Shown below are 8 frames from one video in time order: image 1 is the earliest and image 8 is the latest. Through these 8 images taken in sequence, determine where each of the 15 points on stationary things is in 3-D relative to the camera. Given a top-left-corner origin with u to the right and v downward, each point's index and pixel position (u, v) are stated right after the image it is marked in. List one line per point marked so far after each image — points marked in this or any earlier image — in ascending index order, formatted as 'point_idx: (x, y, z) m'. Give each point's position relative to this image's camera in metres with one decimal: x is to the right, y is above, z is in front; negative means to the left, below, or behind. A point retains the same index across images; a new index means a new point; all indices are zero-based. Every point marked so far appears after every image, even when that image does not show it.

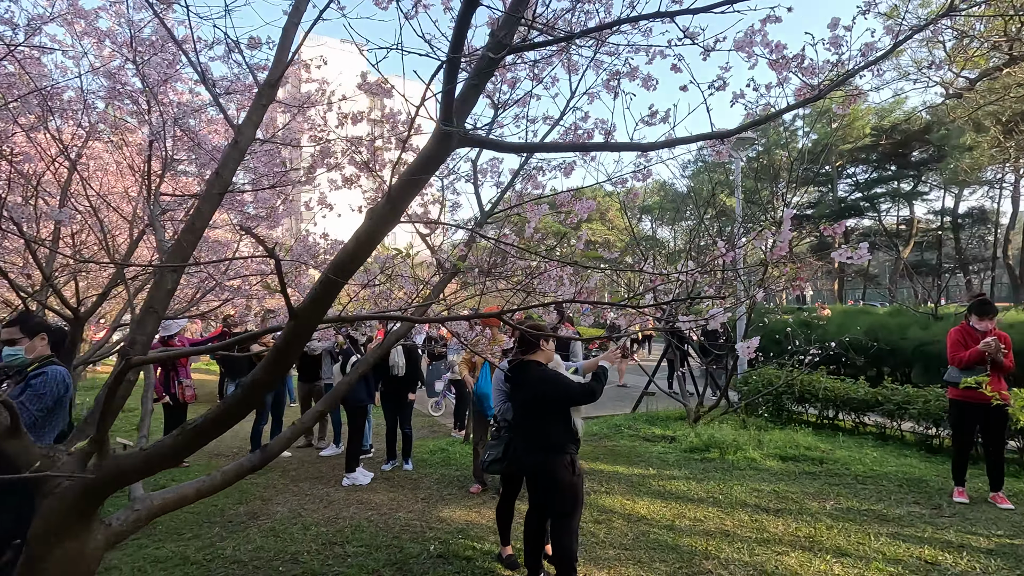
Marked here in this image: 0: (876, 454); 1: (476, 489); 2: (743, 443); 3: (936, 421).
0: (+3.8, -1.7, +5.6) m
1: (-0.1, -1.8, +4.7) m
2: (+2.5, -1.7, +5.8) m
3: (+4.5, -1.4, +5.7) m
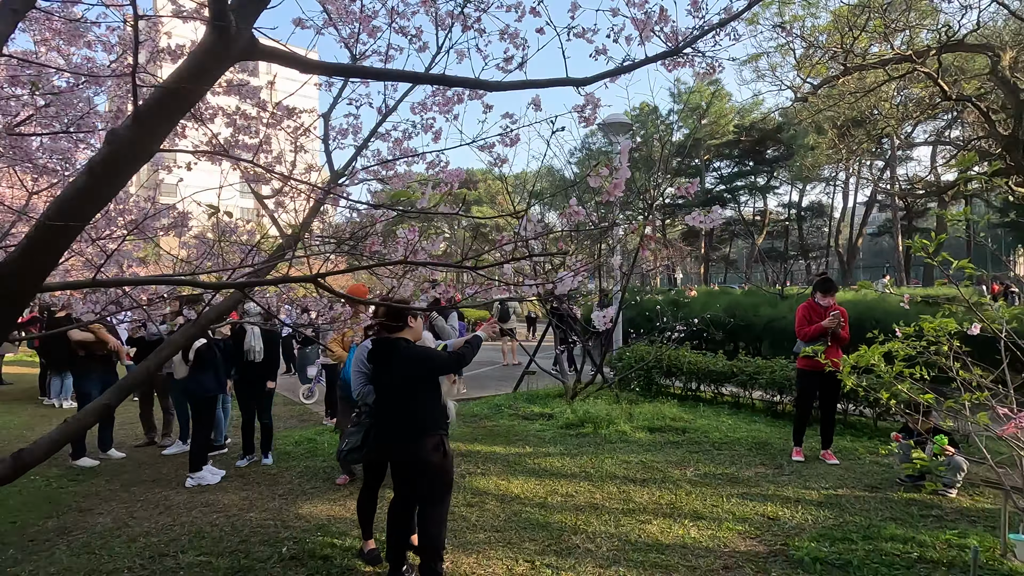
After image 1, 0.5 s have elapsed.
0: (+2.5, -1.5, +6.0) m
1: (-1.1, -1.6, +4.4) m
2: (+1.2, -1.5, +6.0) m
3: (+3.1, -1.2, +6.3) m
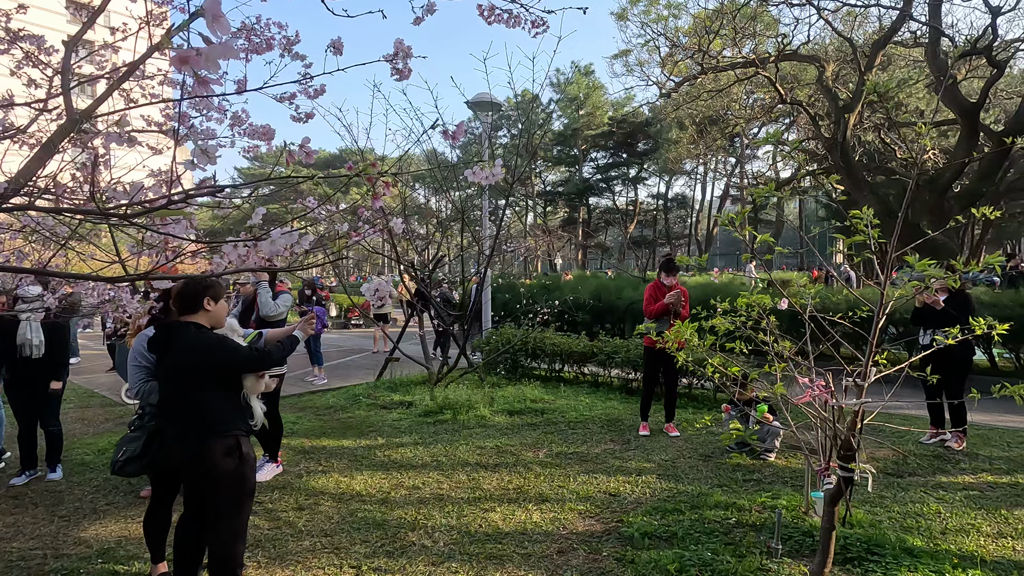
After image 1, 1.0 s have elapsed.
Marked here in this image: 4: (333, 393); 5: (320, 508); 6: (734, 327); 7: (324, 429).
0: (+0.9, -1.3, +6.2) m
1: (-2.3, -1.4, +3.8) m
2: (-0.4, -1.3, +5.9) m
3: (+1.5, -1.0, +6.5) m
4: (-2.3, -1.4, +6.9) m
5: (-1.3, -1.5, +3.6) m
6: (+1.3, -0.2, +3.1) m
7: (-1.9, -1.4, +5.4) m
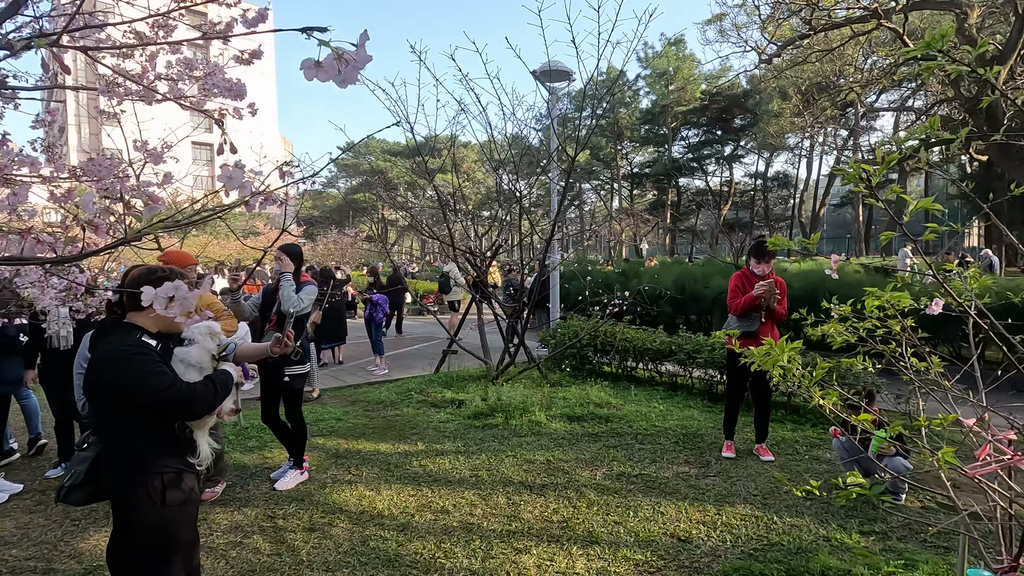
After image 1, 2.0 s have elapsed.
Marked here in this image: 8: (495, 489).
0: (+1.5, -1.2, +5.3) m
1: (-2.0, -1.3, +3.5) m
2: (+0.2, -1.1, +5.3) m
3: (+2.2, -0.8, +5.6) m
4: (-1.5, -1.2, +6.6) m
5: (-1.0, -1.4, +3.1) m
6: (+1.4, -0.2, +2.2) m
7: (-1.4, -1.3, +5.0) m
8: (-0.1, -1.4, +3.7) m
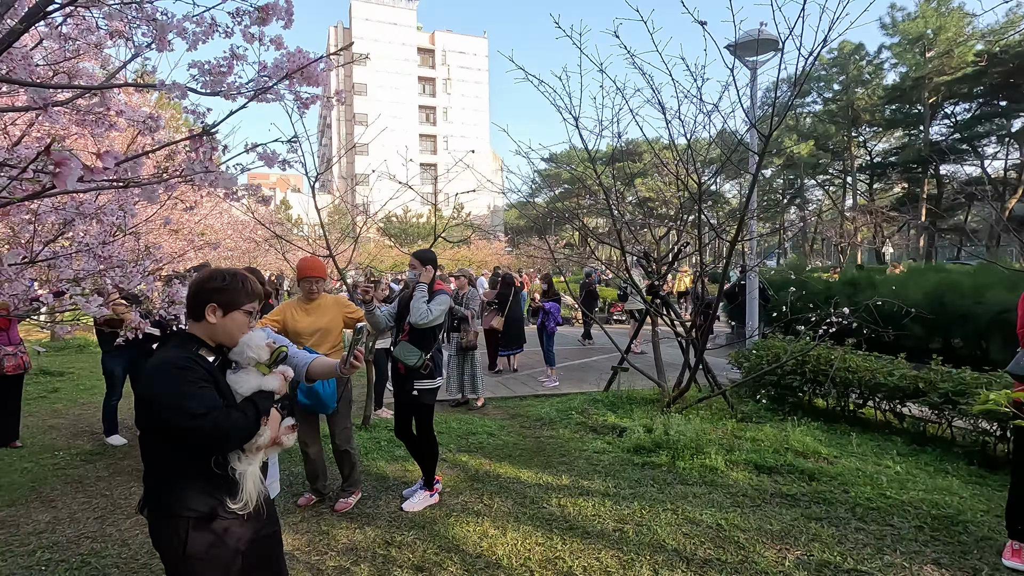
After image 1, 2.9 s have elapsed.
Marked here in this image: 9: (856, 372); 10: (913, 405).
0: (+2.8, -1.3, +3.9) m
1: (-1.1, -1.4, +3.4) m
2: (+1.6, -1.2, +4.3) m
3: (+3.5, -1.0, +3.9) m
4: (+0.4, -1.3, +6.1) m
5: (-0.4, -1.5, +2.8) m
6: (+1.6, -0.3, +1.0) m
7: (0.0, -1.4, +4.6) m
8: (+0.7, -1.4, +2.9) m
9: (+3.2, -0.8, +4.9) m
10: (+3.5, -1.0, +4.6) m
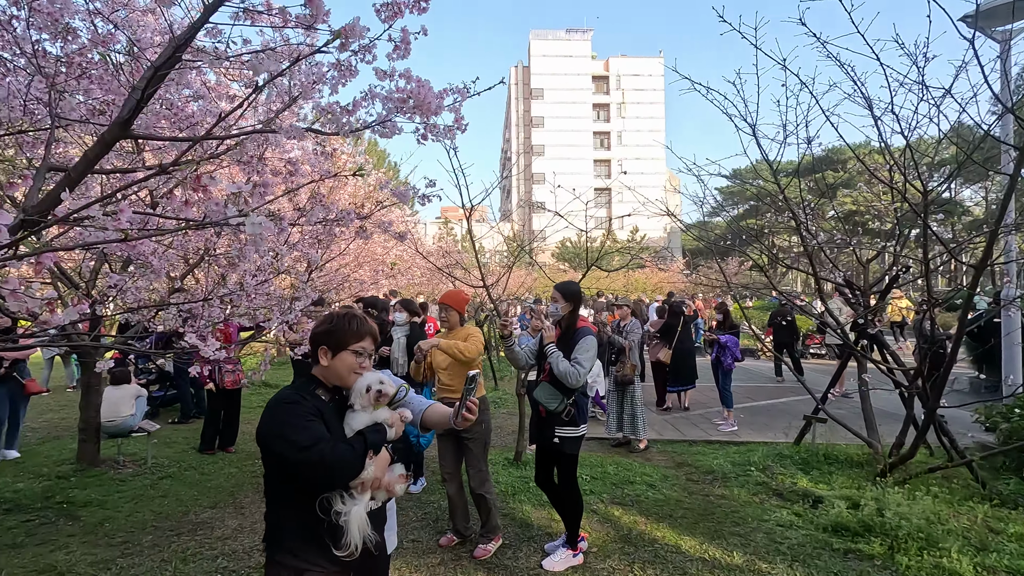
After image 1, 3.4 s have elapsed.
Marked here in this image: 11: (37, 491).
0: (+3.6, -1.5, +2.4) m
1: (-0.2, -1.6, +3.3) m
2: (+2.6, -1.5, +3.2) m
3: (+4.3, -1.2, +2.2) m
4: (+2.1, -1.6, +5.3) m
5: (+0.3, -1.6, +2.4) m
6: (+1.6, -0.4, +0.1) m
7: (+1.2, -1.6, +4.0) m
8: (+1.3, -1.6, +2.2) m
9: (+4.3, -1.0, +3.3) m
10: (+4.5, -1.2, +2.9) m
11: (-3.7, -1.6, +4.1) m
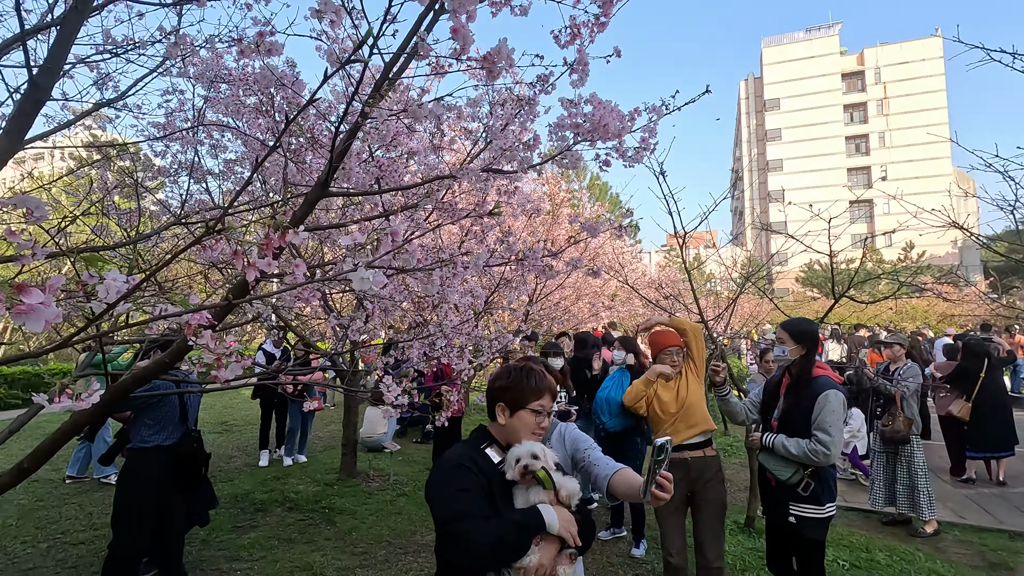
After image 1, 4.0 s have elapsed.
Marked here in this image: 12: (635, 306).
0: (+4.1, -1.6, +0.5) m
1: (+0.9, -1.8, +2.8) m
2: (+3.5, -1.6, +1.6) m
3: (+4.7, -1.2, 0.0) m
4: (+3.9, -1.9, +3.7) m
5: (+1.0, -1.8, +1.8) m
6: (+1.3, -0.4, -0.8) m
7: (+2.6, -1.8, +2.9) m
8: (+1.9, -1.7, +1.2) m
9: (+5.1, -1.1, +1.0) m
10: (+5.1, -1.3, +0.6) m
11: (-1.9, -1.9, +5.0) m
12: (+3.2, -0.5, +13.7) m
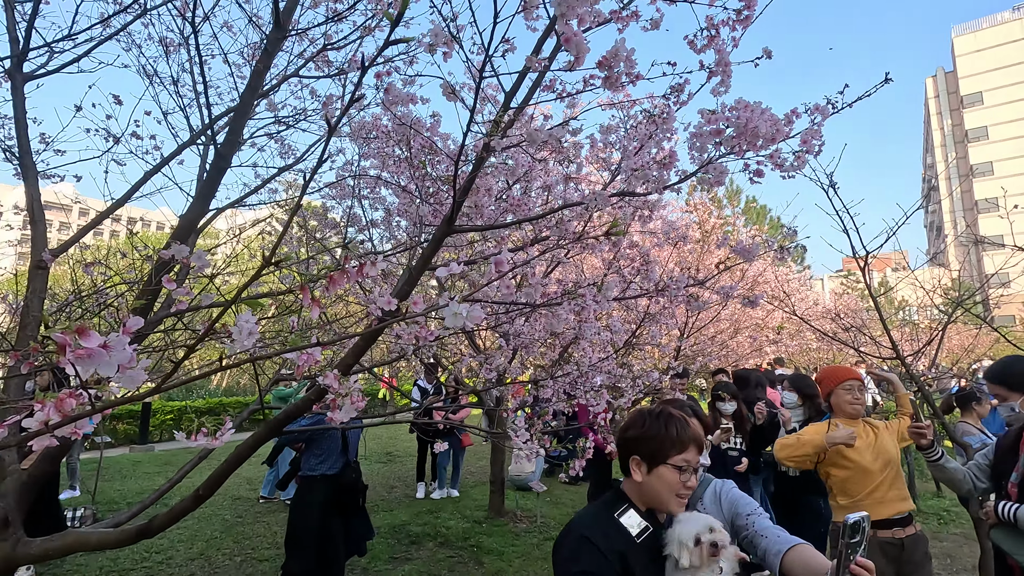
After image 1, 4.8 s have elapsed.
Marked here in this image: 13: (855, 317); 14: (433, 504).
0: (+4.1, -1.4, -0.9) m
1: (+1.6, -1.9, +2.2) m
2: (+3.8, -1.6, +0.4) m
3: (+4.5, -1.0, -1.5) m
4: (+4.7, -1.9, +2.2) m
5: (+1.4, -1.8, +1.2) m
6: (+1.0, -0.3, -1.3) m
7: (+3.2, -1.9, +1.8) m
8: (+2.1, -1.7, +0.3) m
9: (+5.2, -1.0, -0.6) m
10: (+5.0, -1.1, -1.0) m
11: (-0.5, -2.3, +5.0) m
12: (+6.7, -1.2, +12.2) m
13: (+6.0, -0.5, +9.4) m
14: (-0.9, -2.4, +6.0) m
